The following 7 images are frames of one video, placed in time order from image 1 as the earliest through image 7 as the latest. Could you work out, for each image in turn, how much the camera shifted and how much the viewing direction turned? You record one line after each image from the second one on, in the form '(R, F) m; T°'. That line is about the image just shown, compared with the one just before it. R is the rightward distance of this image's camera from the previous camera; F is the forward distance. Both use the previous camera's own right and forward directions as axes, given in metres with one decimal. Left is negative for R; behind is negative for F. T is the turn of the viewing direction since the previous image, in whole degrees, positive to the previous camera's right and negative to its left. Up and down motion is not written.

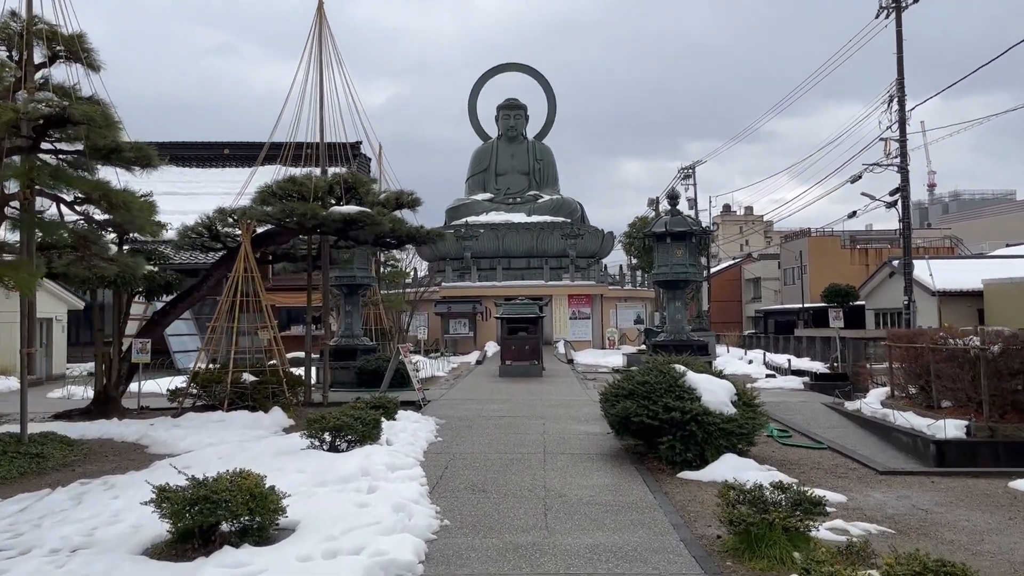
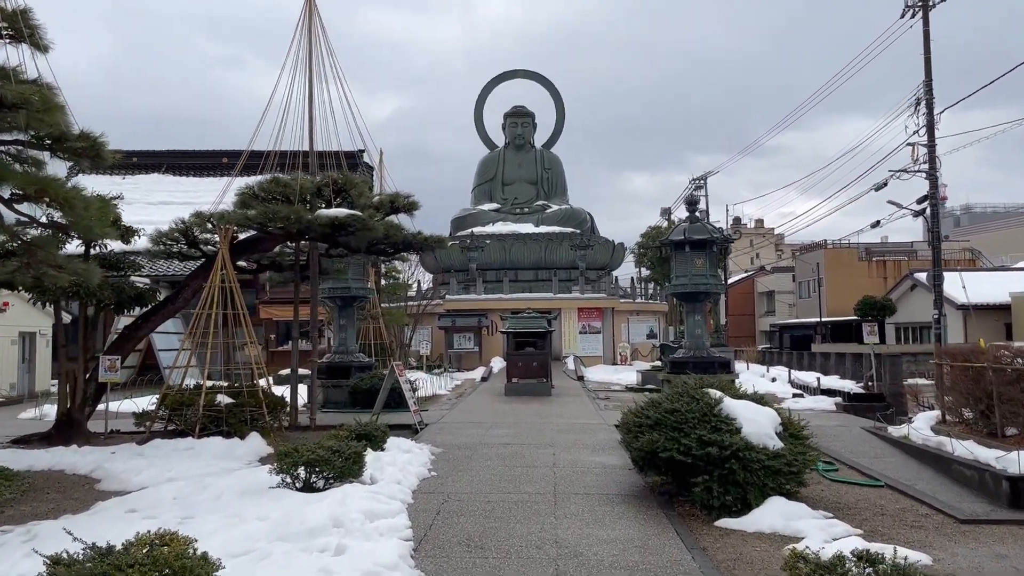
(0.0, +1.1) m; -1°
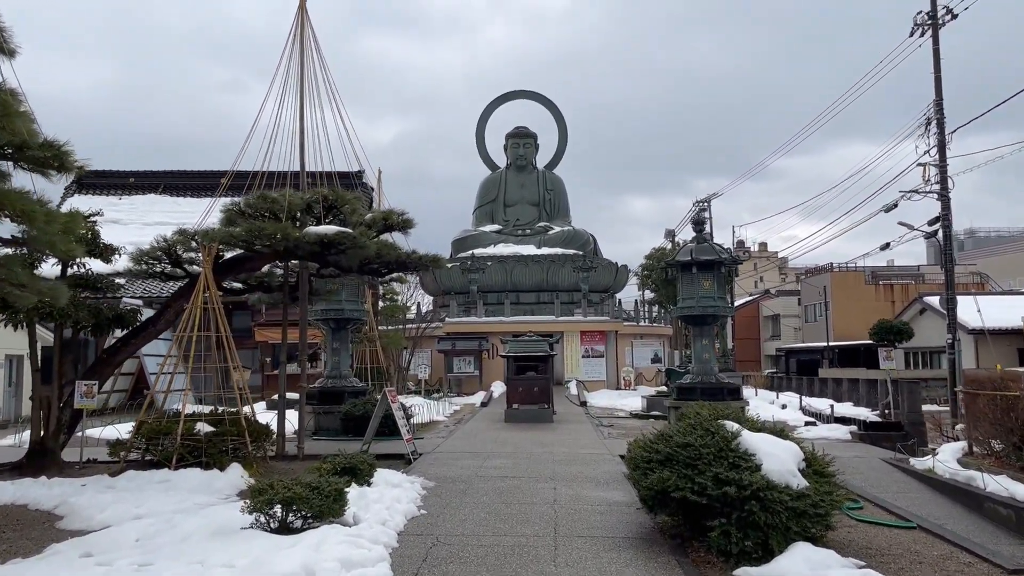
(0.0, +0.6) m; 0°
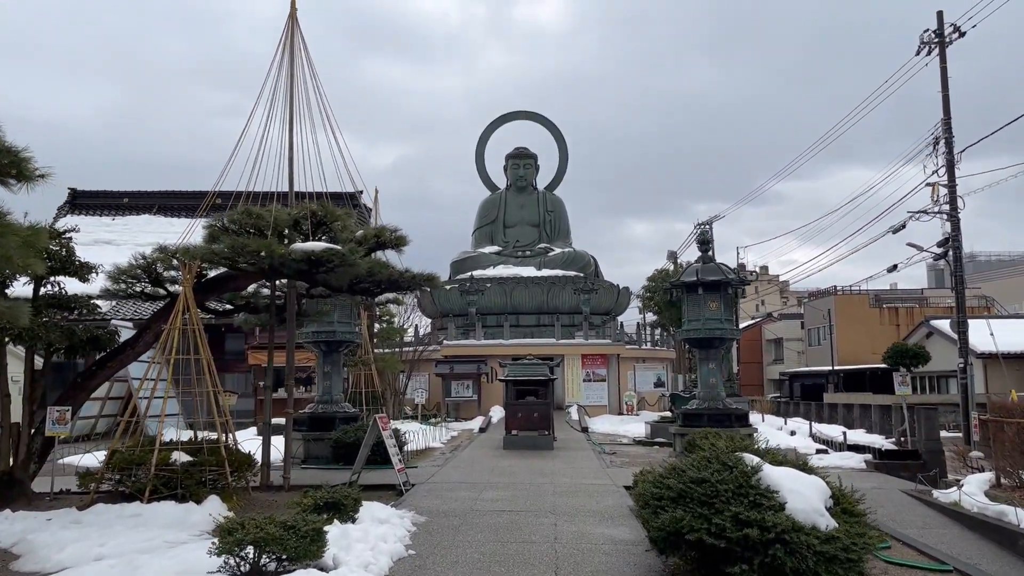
(0.0, +0.5) m; 0°
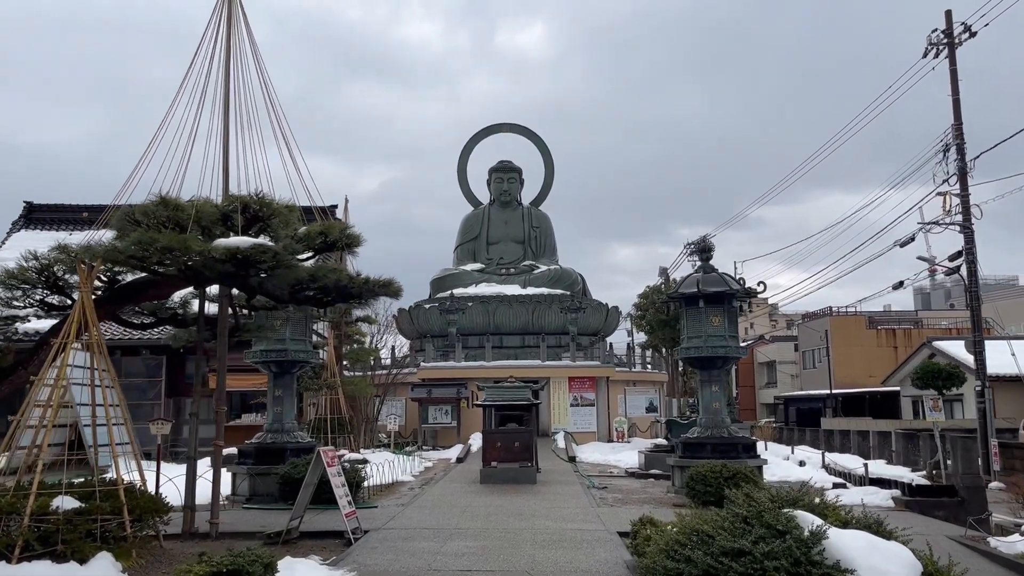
(+0.2, +1.6) m; +1°
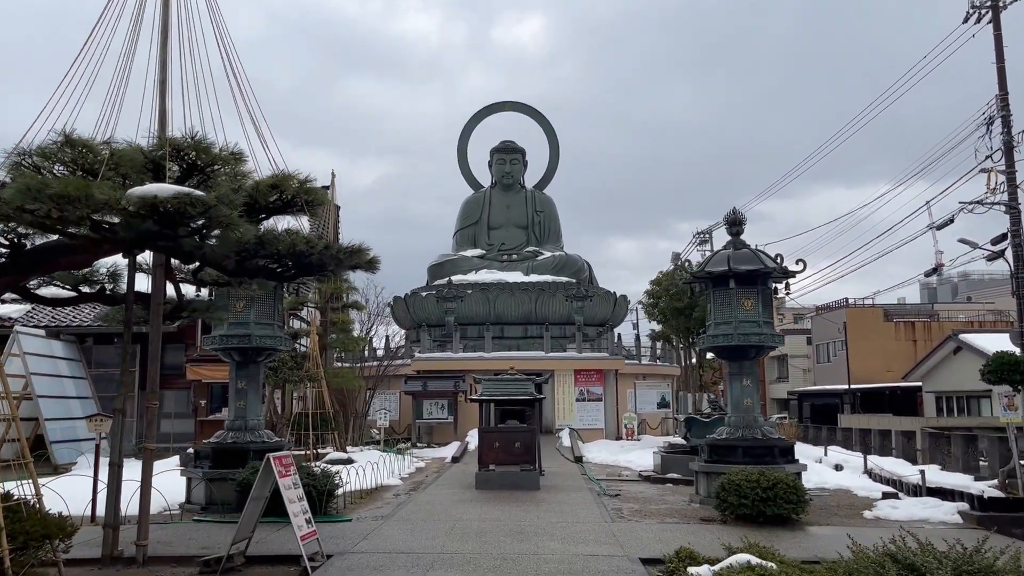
(0.0, +1.7) m; 0°
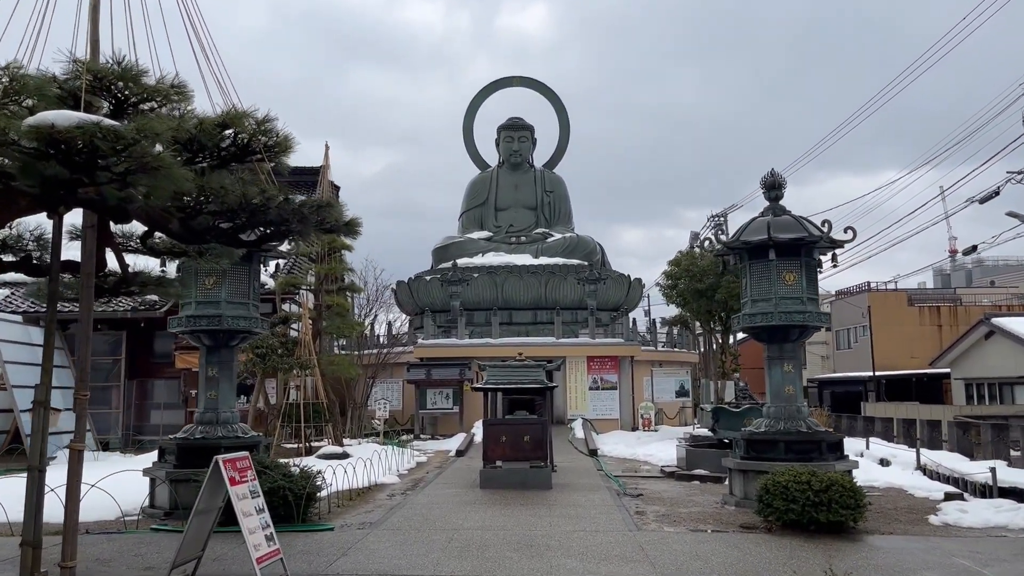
(0.0, +1.3) m; -1°
